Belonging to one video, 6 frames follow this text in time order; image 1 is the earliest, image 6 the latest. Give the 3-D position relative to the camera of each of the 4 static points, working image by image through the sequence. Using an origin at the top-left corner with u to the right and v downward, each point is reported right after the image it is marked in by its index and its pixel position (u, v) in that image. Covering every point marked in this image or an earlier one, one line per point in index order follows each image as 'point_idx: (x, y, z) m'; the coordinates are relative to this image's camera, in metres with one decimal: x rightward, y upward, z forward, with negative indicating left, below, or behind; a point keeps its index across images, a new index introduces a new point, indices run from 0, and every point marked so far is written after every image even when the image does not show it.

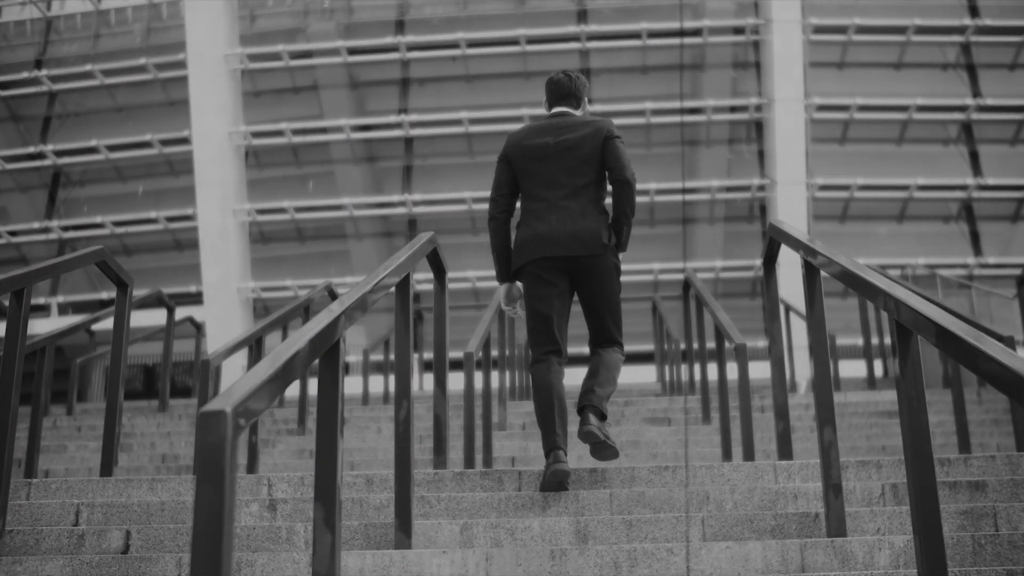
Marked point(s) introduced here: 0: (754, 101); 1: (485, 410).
0: (+3.5, +2.6, +16.4) m
1: (-0.1, -0.7, +6.4) m
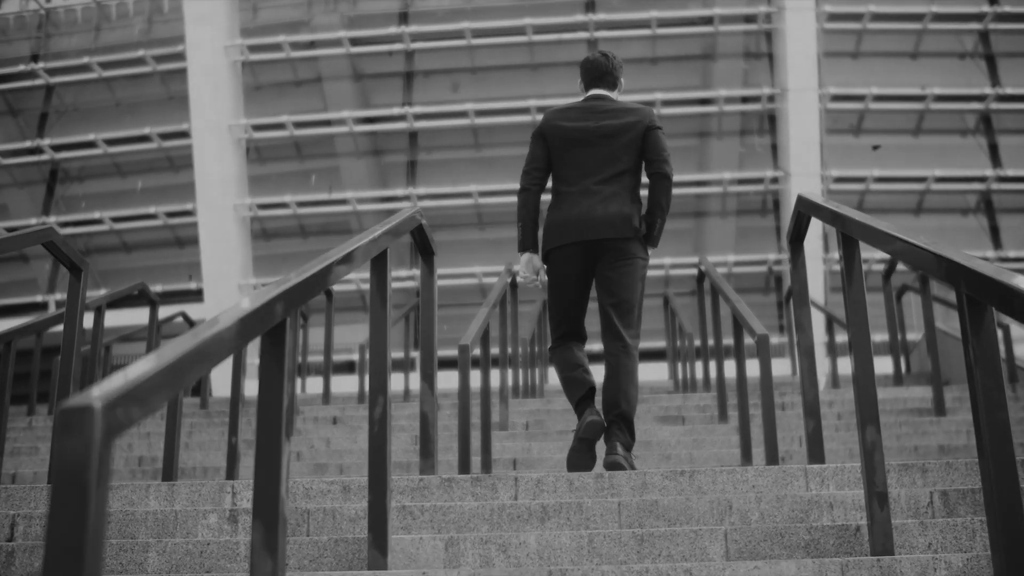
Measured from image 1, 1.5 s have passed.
0: (+3.6, +2.7, +15.9) m
1: (-0.1, -0.6, +5.8) m
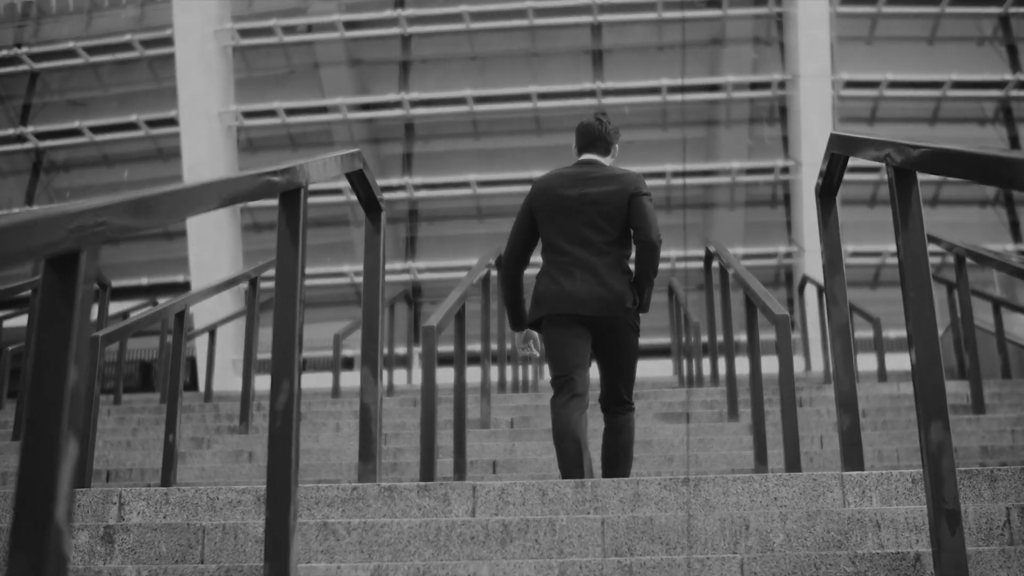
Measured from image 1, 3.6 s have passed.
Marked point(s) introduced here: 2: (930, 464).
0: (+3.5, +2.8, +15.1) m
1: (-0.2, -0.5, +5.1) m
2: (+0.9, -0.4, +2.5) m
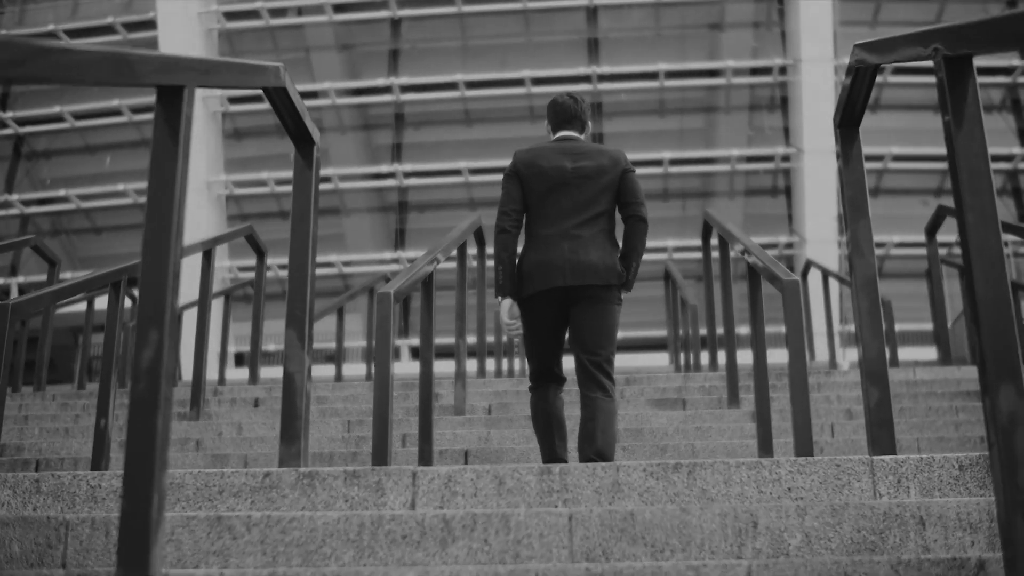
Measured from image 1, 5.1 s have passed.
0: (+3.4, +2.9, +14.5) m
1: (-0.3, -0.4, +4.5) m
2: (+0.8, -0.3, +1.9) m
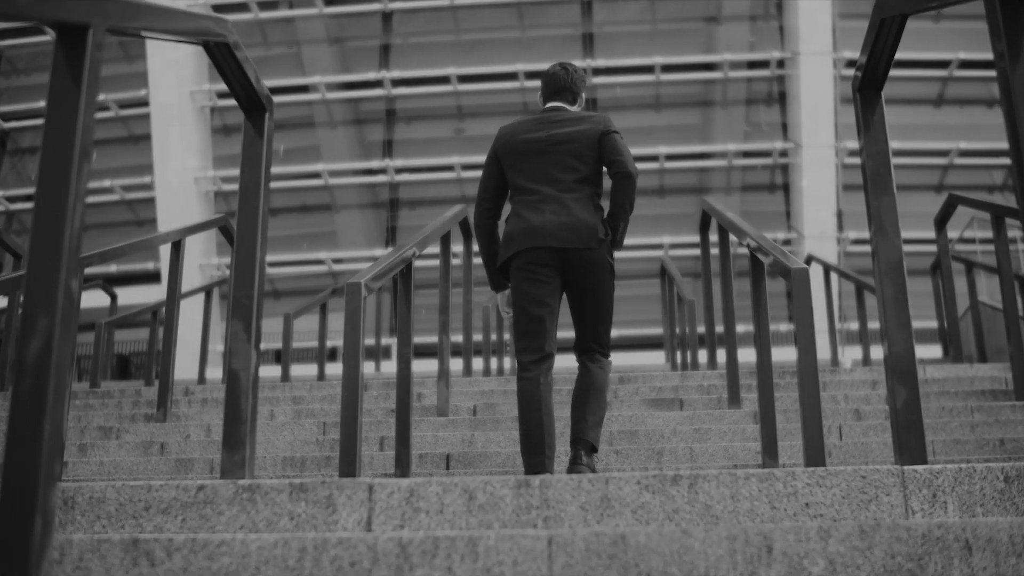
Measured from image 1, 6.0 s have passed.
0: (+3.3, +3.0, +14.2) m
1: (-0.4, -0.4, +4.1) m
2: (+0.8, -0.2, +1.6) m
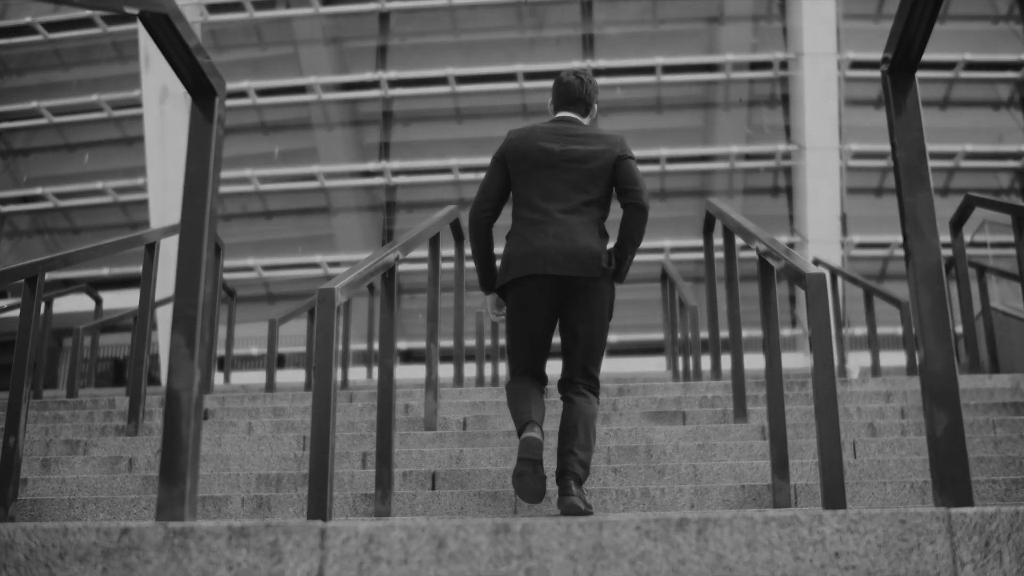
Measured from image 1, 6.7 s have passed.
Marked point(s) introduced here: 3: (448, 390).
0: (+3.3, +2.9, +13.9) m
1: (-0.4, -0.4, +3.8) m
2: (+0.7, -0.2, +1.2) m
3: (-0.3, -0.5, +6.0) m
